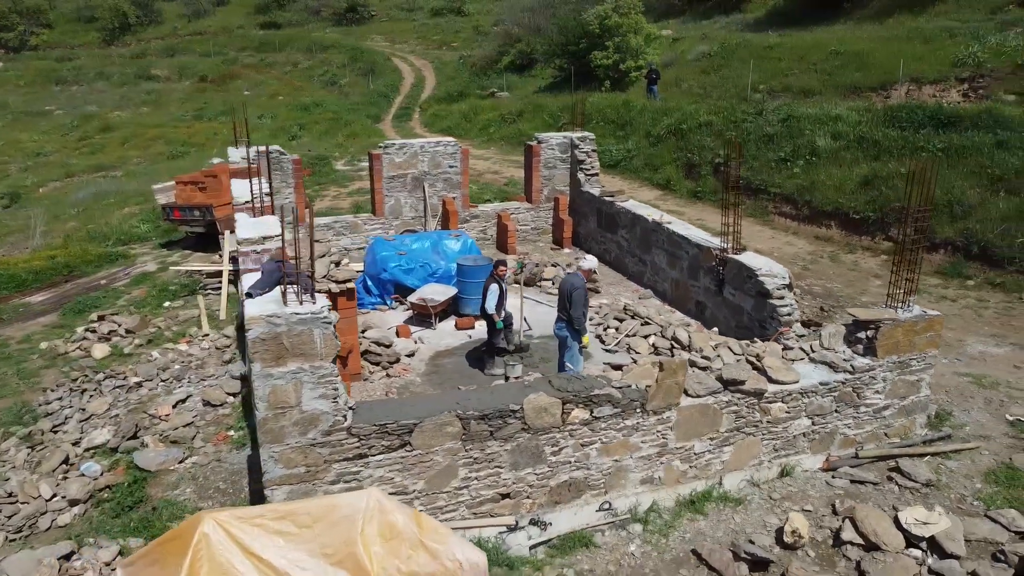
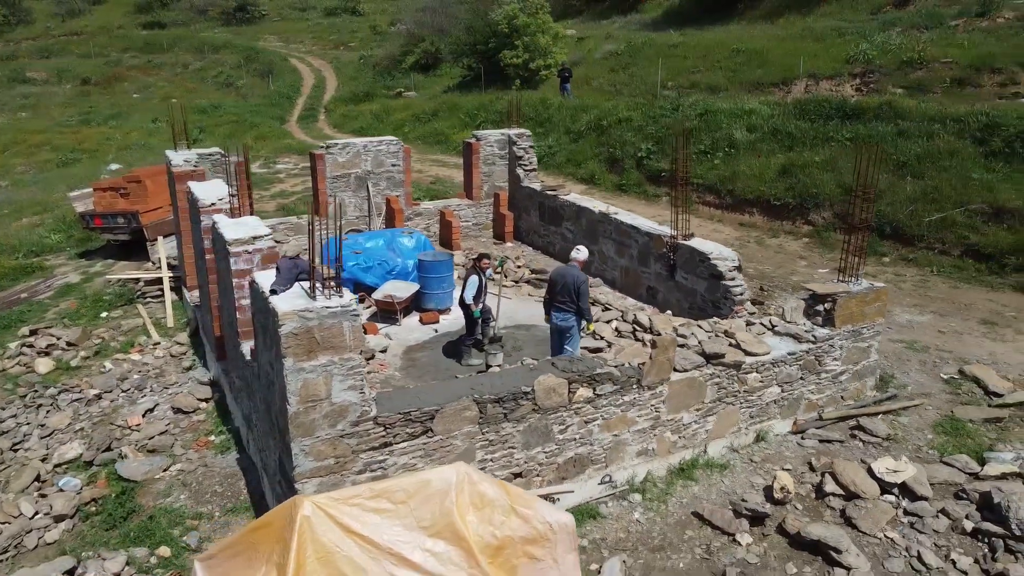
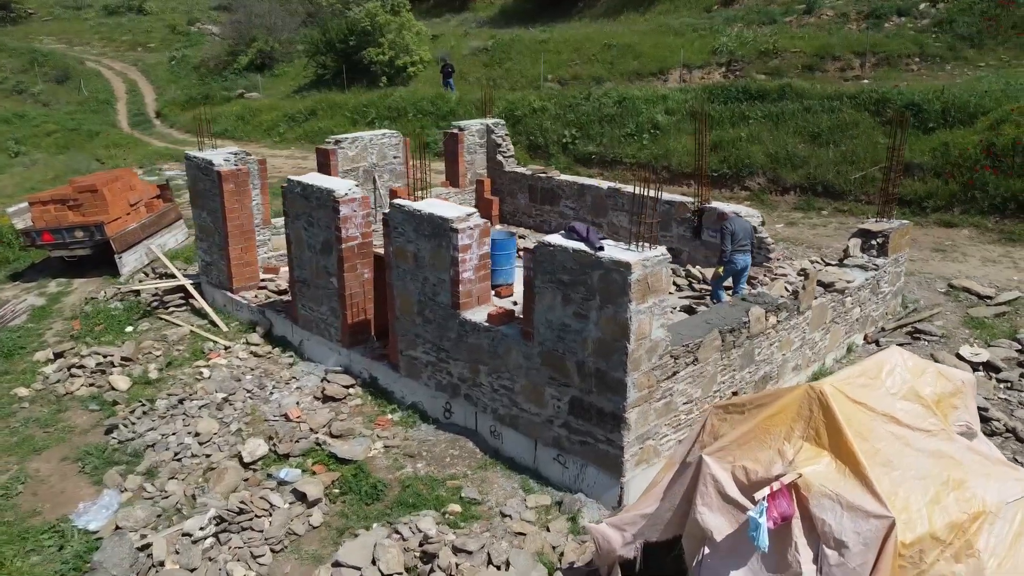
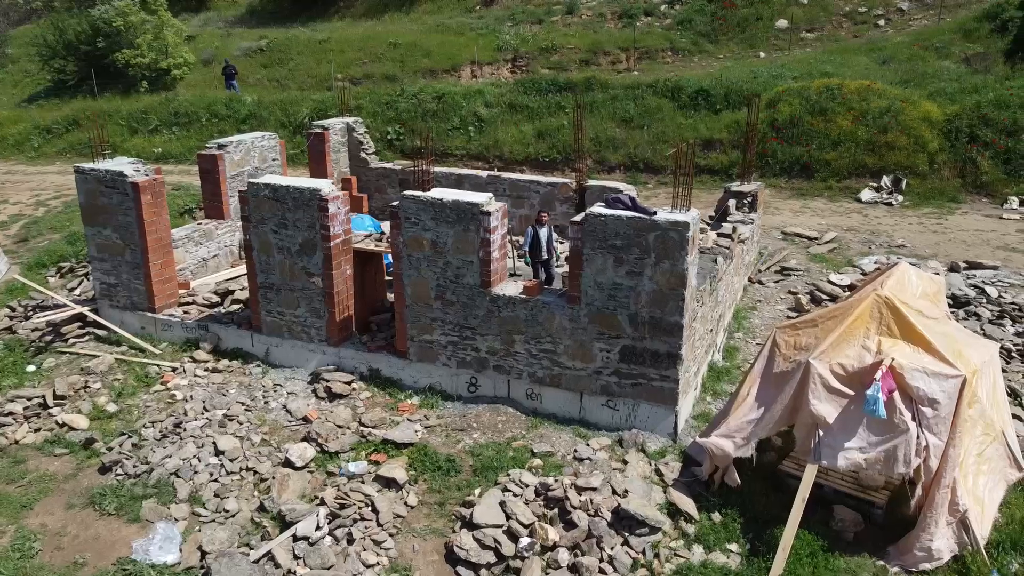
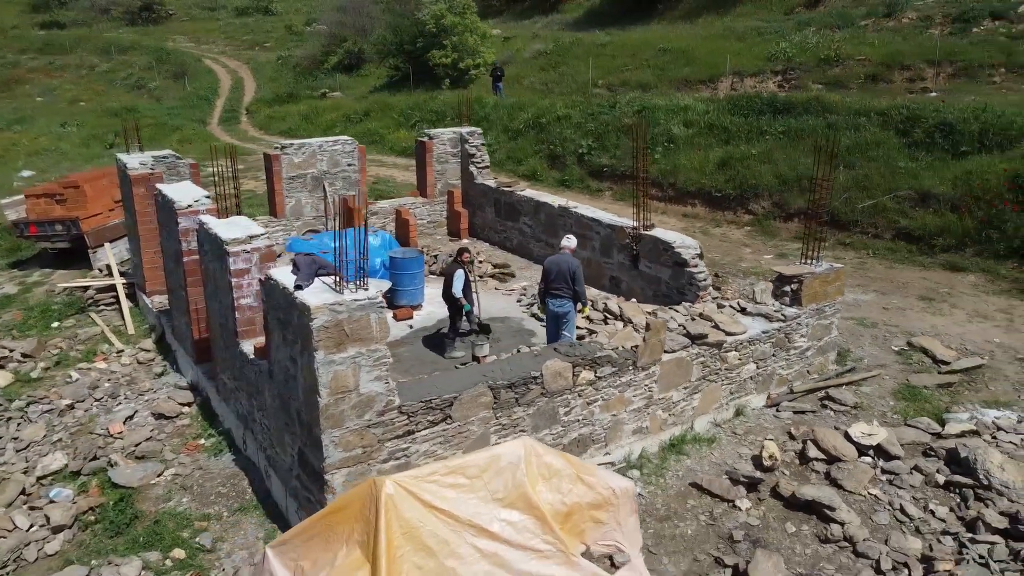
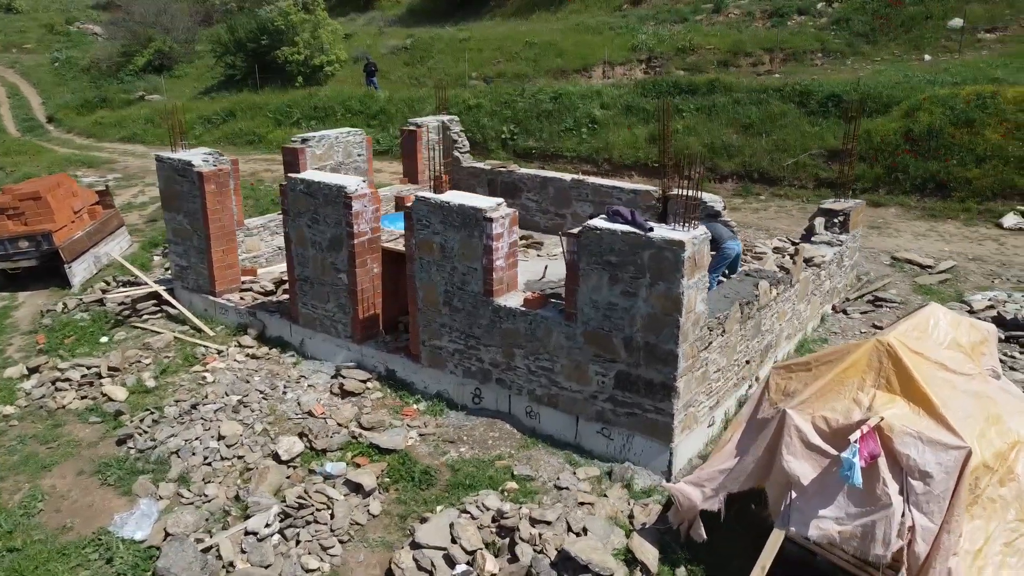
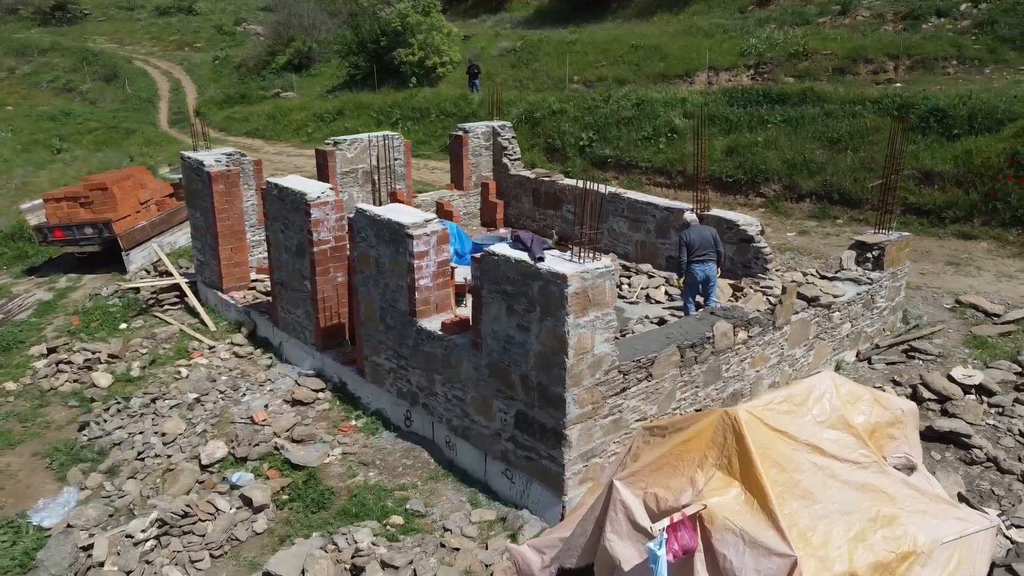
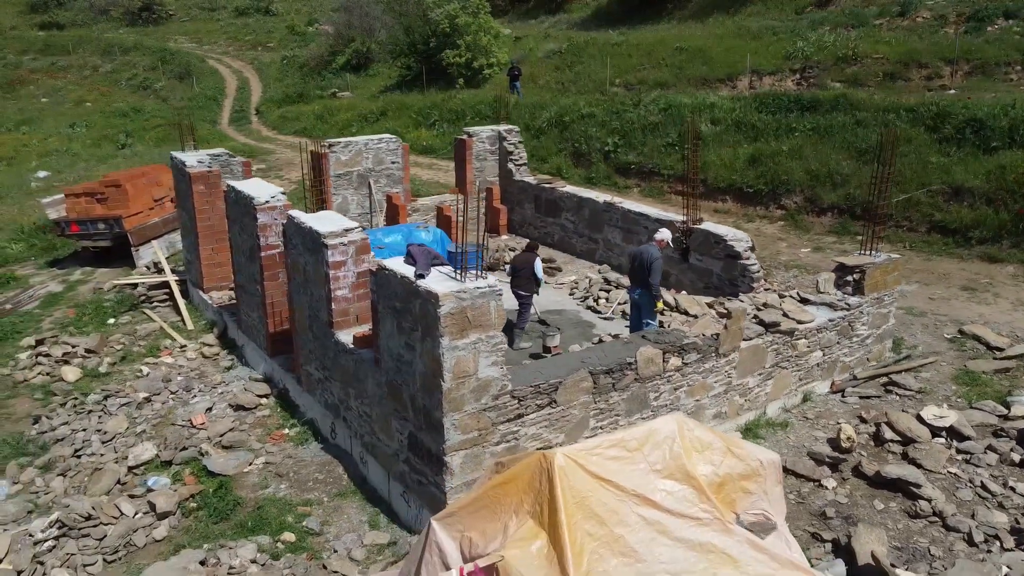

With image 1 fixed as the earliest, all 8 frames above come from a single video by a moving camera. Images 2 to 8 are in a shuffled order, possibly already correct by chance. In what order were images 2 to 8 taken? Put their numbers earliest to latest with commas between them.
2, 5, 8, 7, 3, 6, 4
